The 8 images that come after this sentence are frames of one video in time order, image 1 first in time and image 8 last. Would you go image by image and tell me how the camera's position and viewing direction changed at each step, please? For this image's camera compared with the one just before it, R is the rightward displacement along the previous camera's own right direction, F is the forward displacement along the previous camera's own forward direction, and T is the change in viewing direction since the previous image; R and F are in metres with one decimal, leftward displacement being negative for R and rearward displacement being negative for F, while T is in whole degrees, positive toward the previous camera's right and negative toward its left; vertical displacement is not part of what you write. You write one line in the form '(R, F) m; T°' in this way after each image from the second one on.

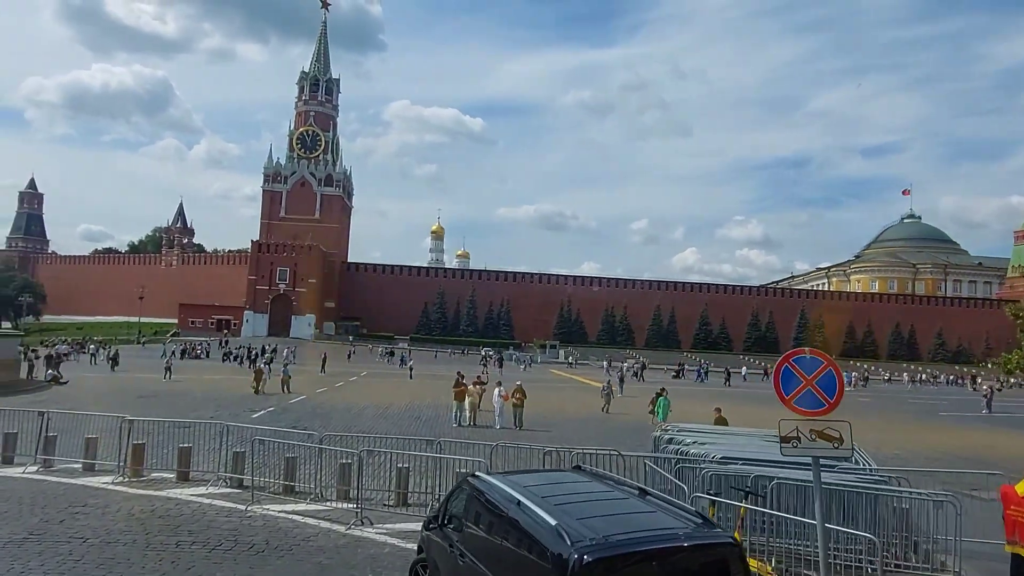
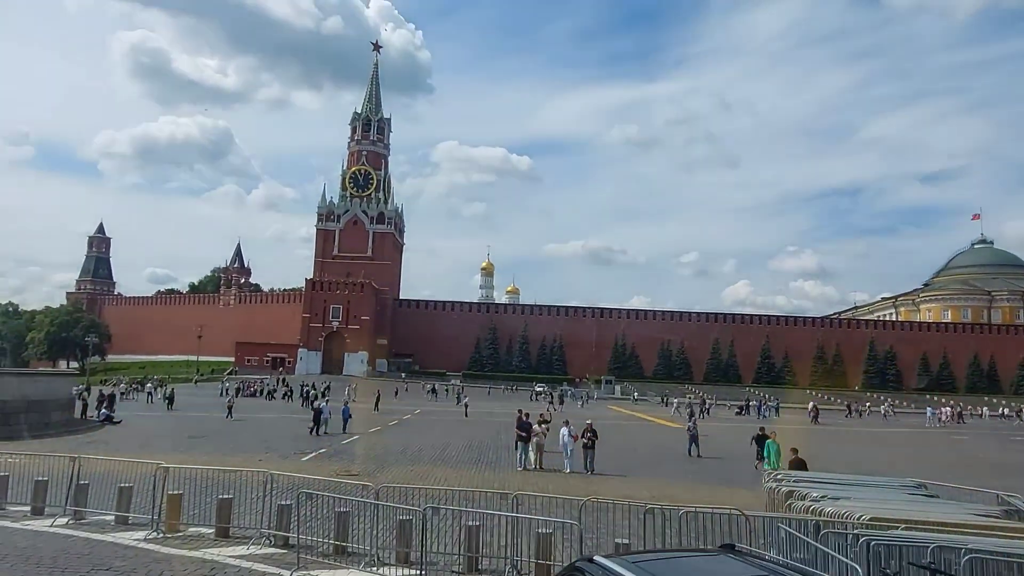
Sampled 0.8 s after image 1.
(-0.3, +1.0) m; -4°
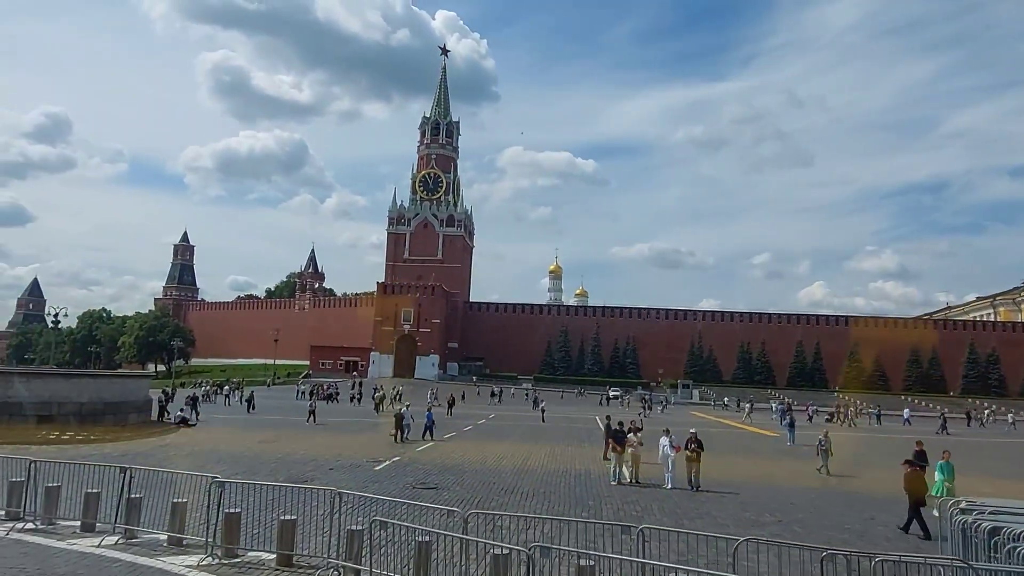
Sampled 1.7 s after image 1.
(-0.3, +1.1) m; -6°
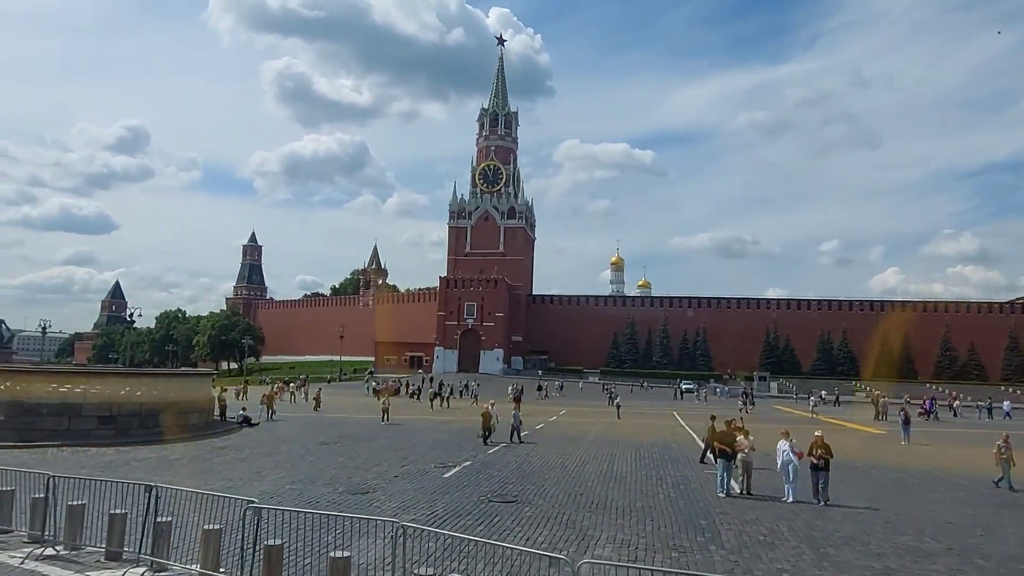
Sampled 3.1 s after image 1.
(-0.3, +1.3) m; -5°
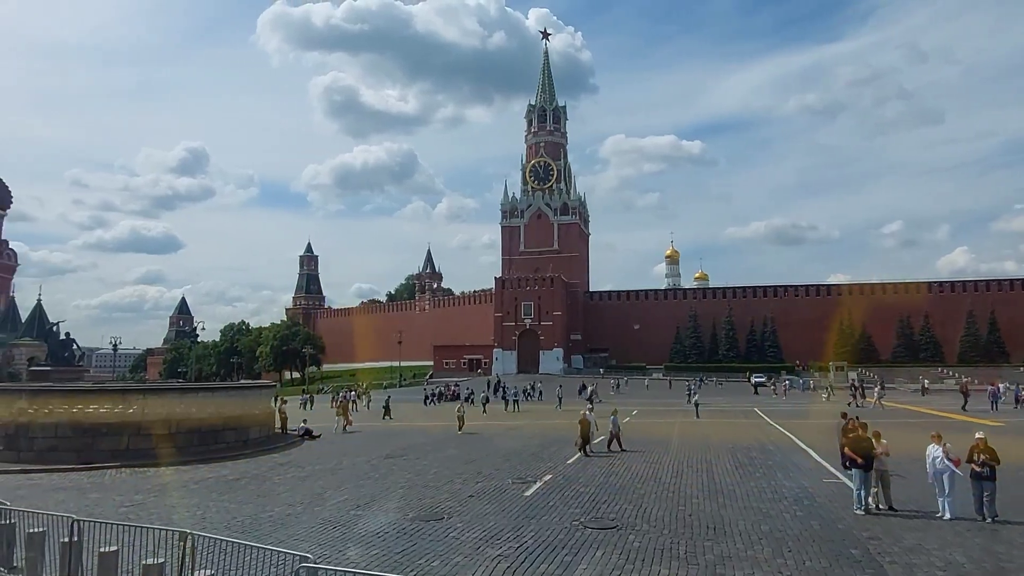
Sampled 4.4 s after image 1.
(-0.3, +1.1) m; -4°
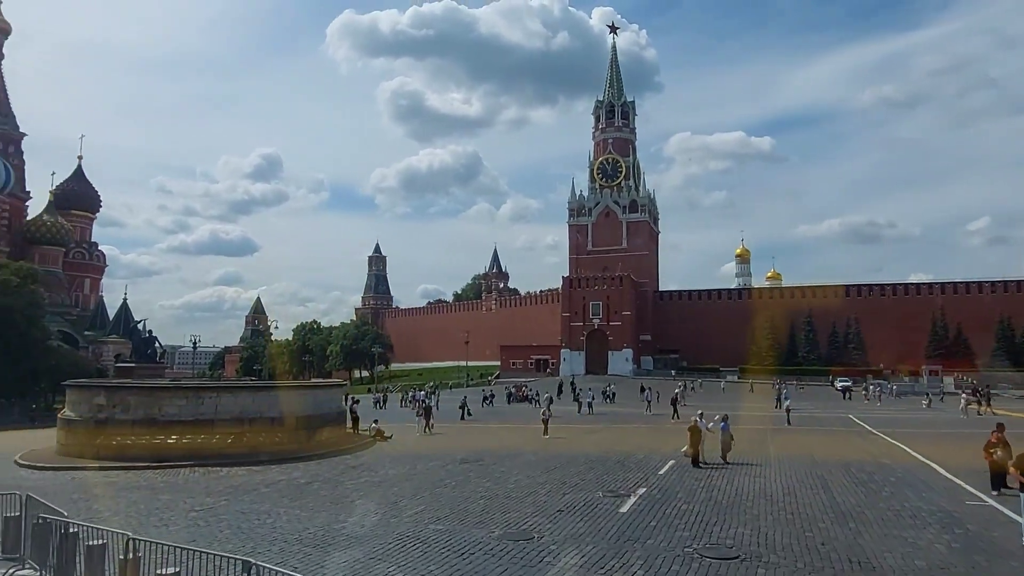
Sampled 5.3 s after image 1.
(-0.3, +0.8) m; -5°
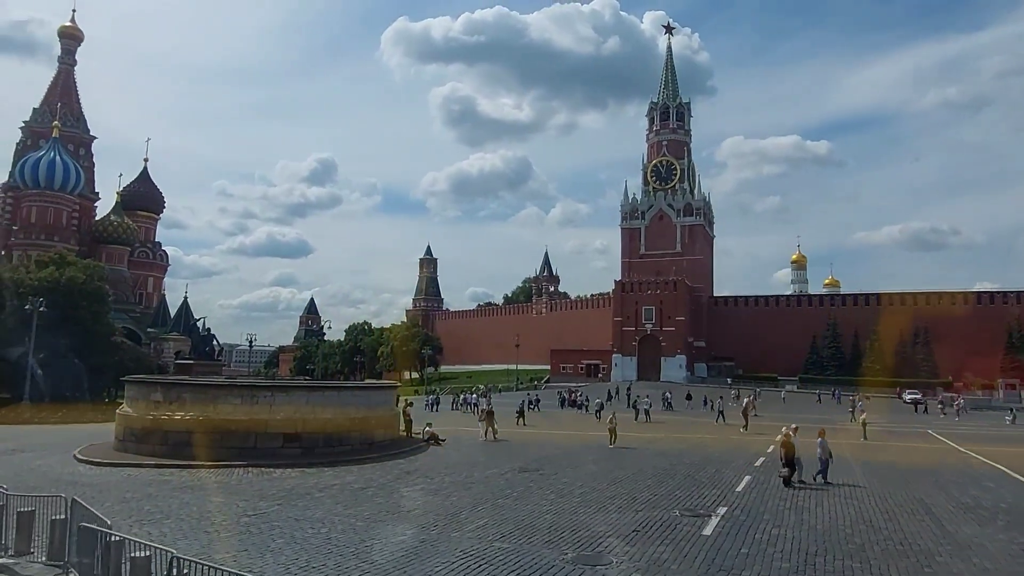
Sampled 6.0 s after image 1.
(-0.3, +0.6) m; -4°
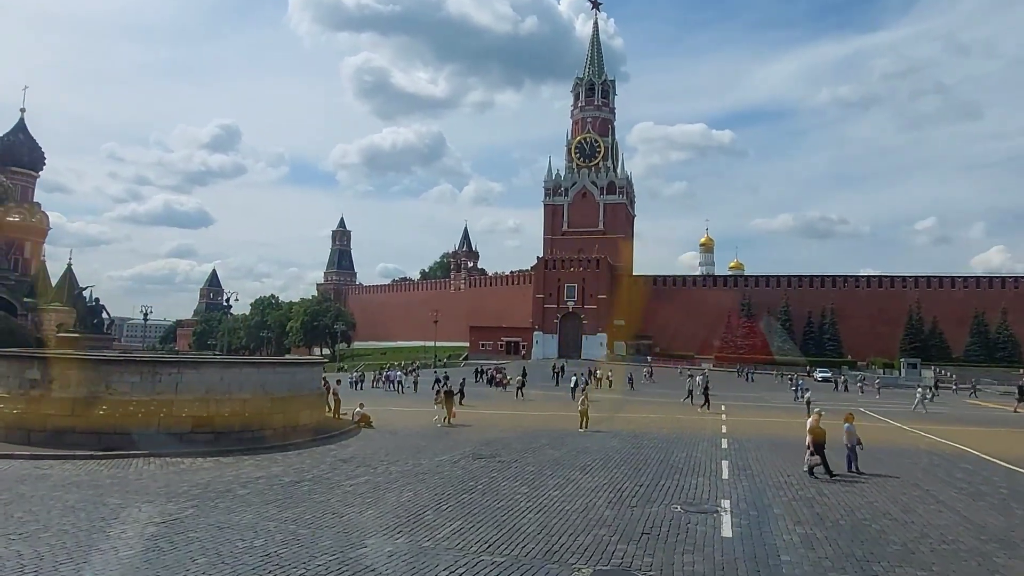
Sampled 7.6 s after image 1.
(-0.6, +1.4) m; +7°
